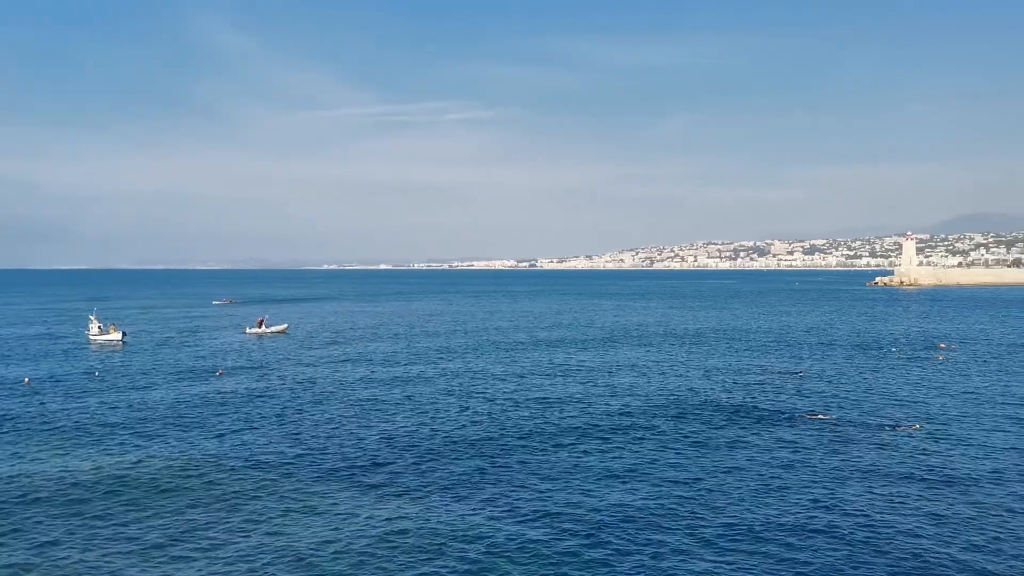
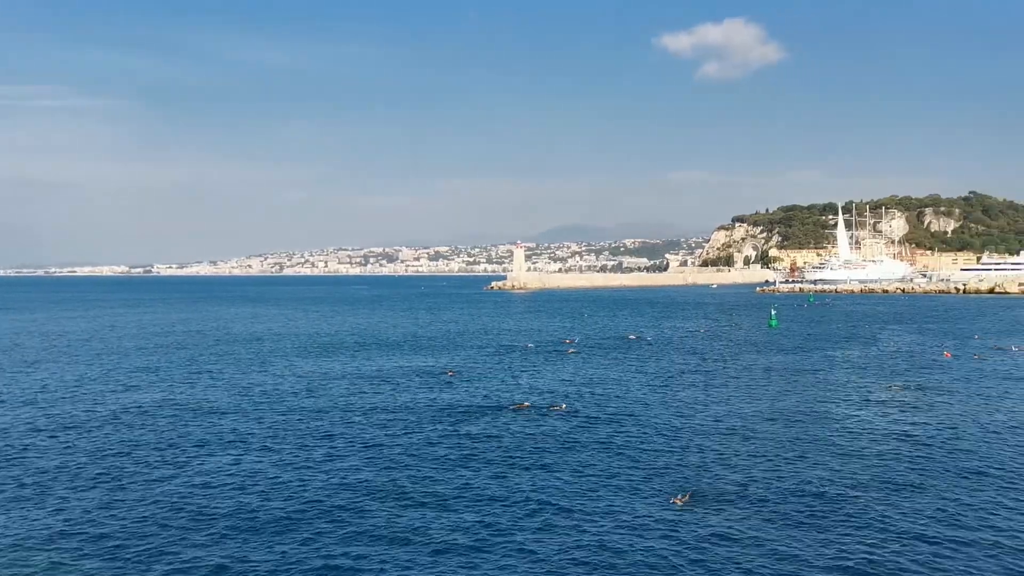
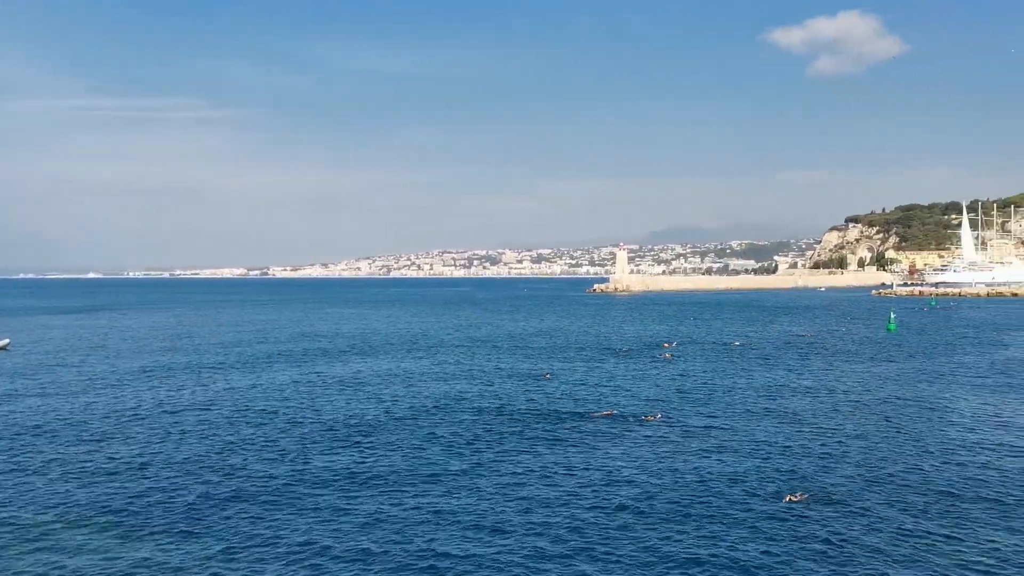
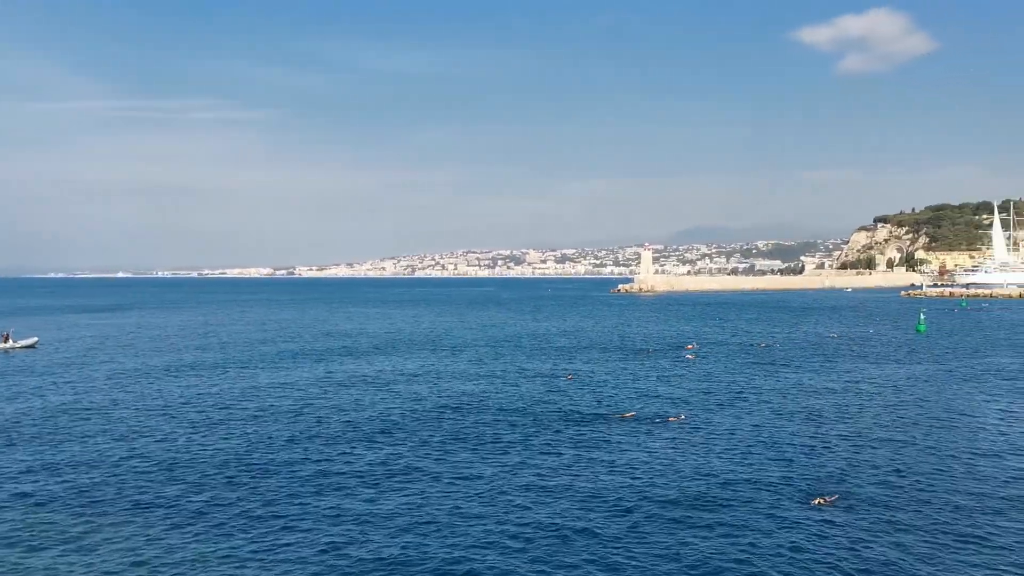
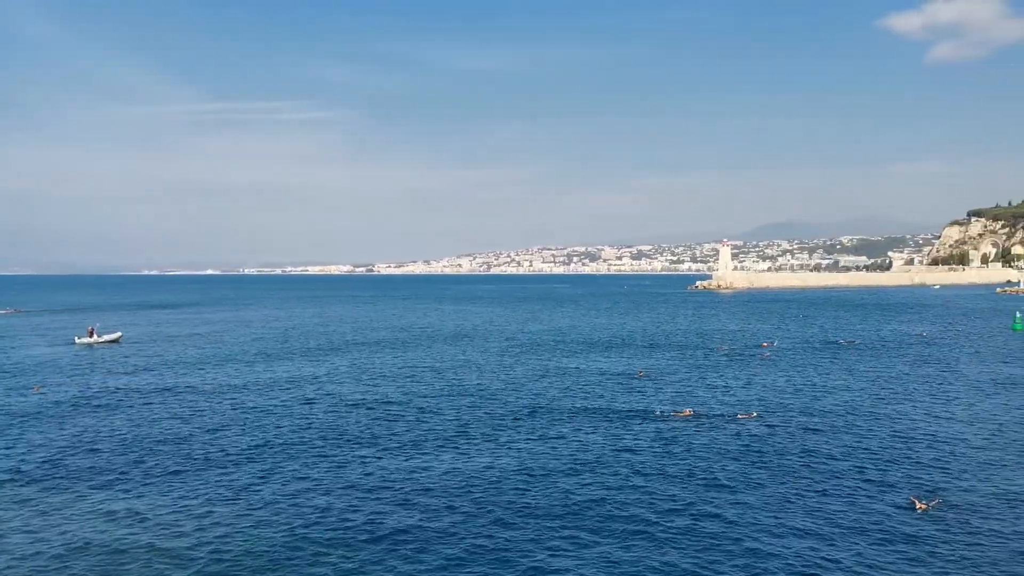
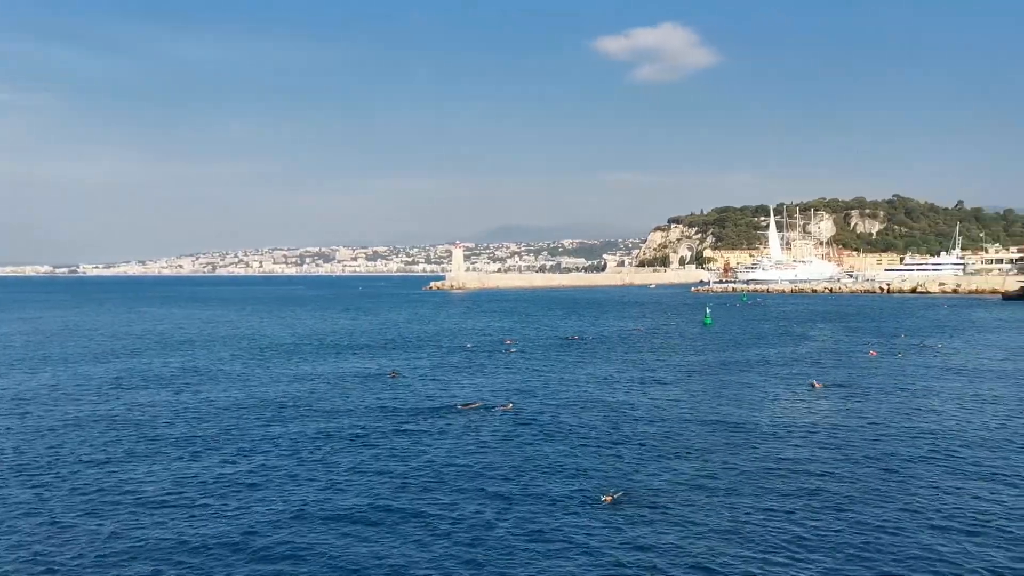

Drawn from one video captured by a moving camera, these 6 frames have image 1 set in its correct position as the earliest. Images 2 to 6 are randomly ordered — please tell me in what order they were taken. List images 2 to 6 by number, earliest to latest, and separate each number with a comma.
5, 4, 3, 2, 6
